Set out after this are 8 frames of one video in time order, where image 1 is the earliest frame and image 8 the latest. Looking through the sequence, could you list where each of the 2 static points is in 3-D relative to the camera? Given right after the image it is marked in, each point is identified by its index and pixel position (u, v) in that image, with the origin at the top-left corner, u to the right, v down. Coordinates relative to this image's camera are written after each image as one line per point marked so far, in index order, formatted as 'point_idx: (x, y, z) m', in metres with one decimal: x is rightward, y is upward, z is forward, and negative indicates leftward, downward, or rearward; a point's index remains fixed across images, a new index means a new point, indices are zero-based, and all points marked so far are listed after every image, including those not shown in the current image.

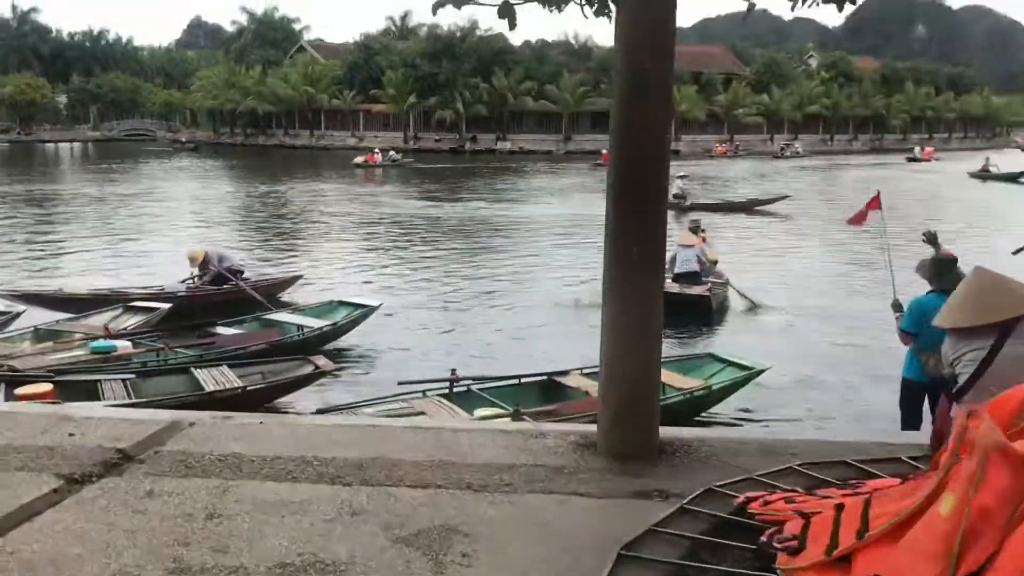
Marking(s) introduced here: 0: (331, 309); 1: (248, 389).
0: (-1.9, -0.2, +10.2) m
1: (-1.9, -0.7, +6.9) m
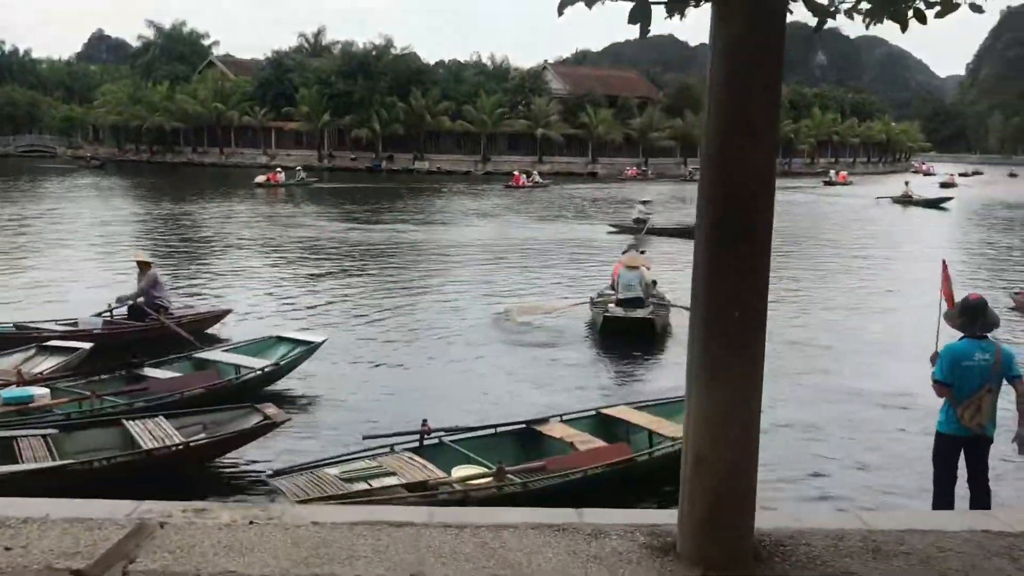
0: (-2.3, -0.5, +9.3) m
1: (-2.0, -1.0, +6.1) m
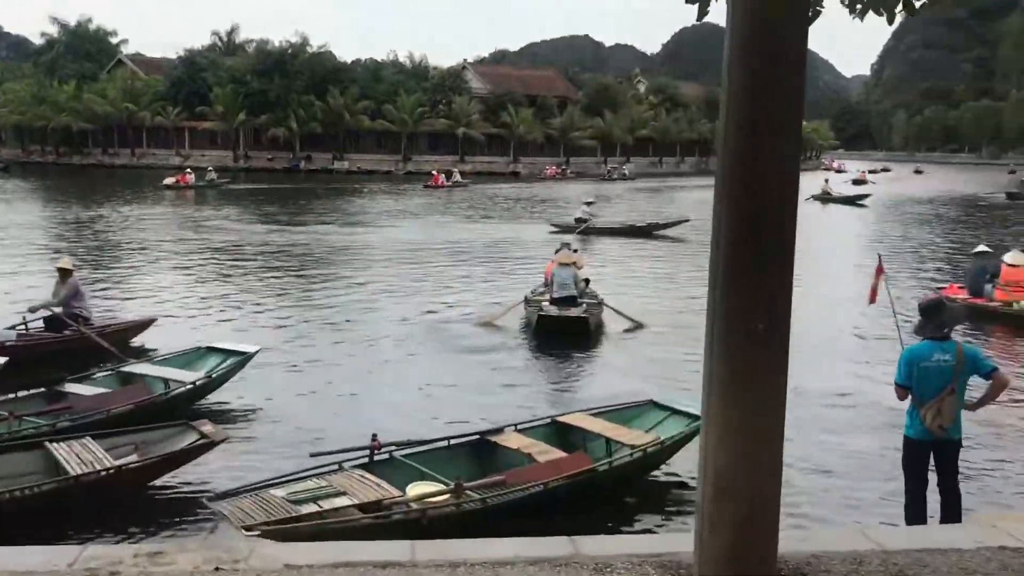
0: (-2.8, -0.6, +8.9) m
1: (-2.2, -1.0, +5.7) m
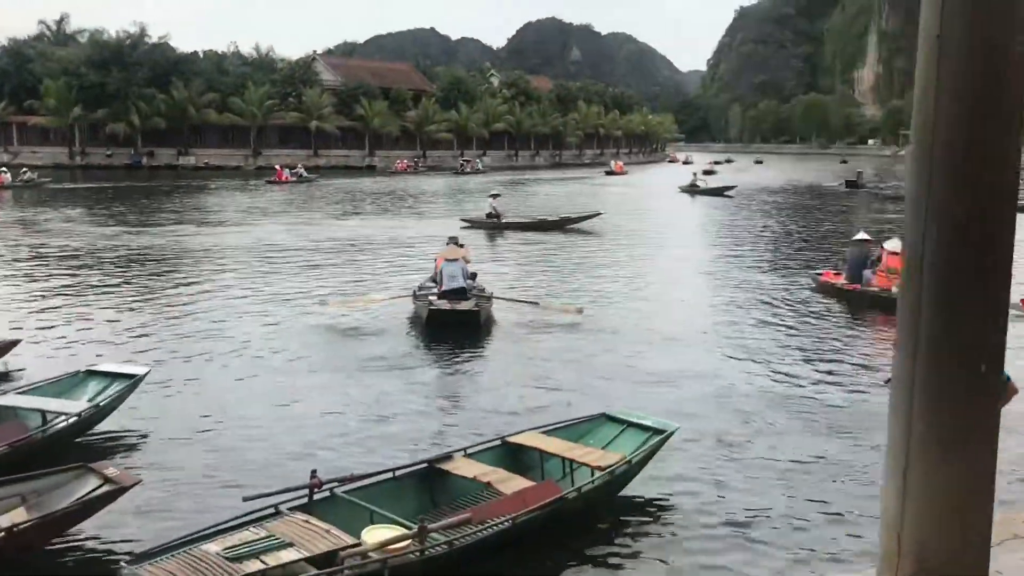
0: (-3.4, -0.7, +7.8) m
1: (-2.4, -1.2, +4.7) m
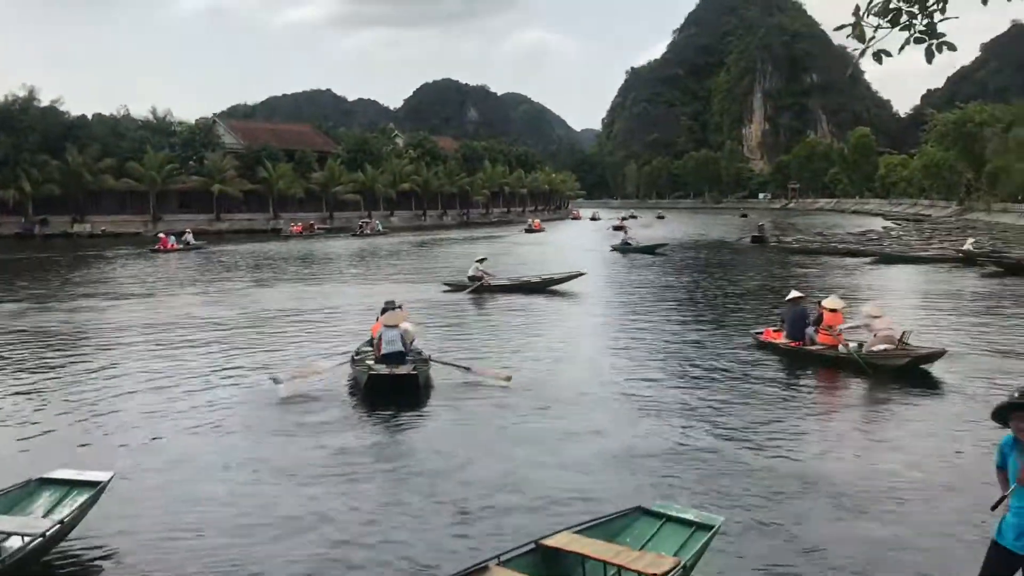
0: (-3.4, -1.4, +6.9) m
1: (-2.0, -1.6, +3.9) m
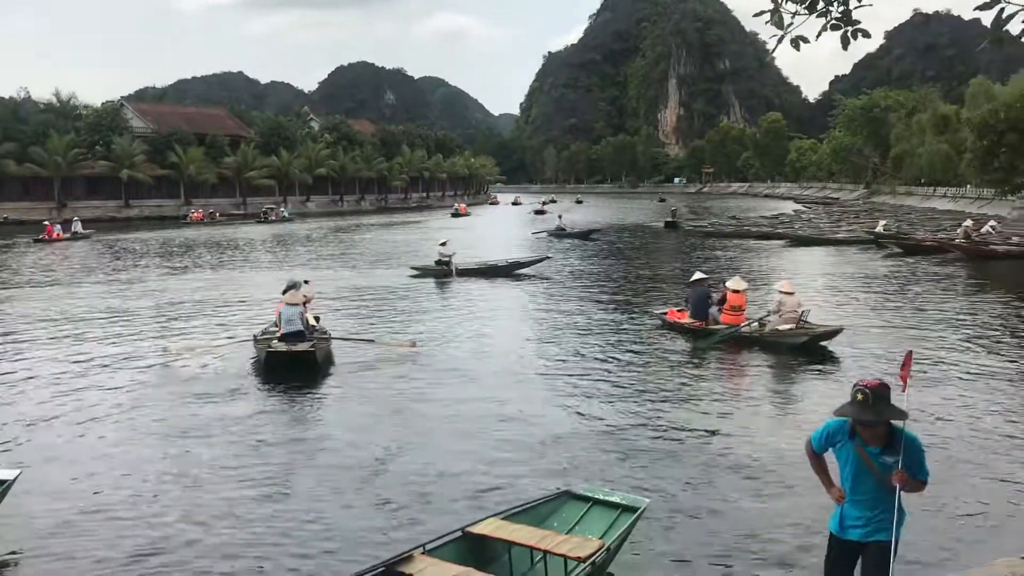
0: (-3.9, -1.4, +6.6) m
1: (-2.3, -1.6, +3.7) m
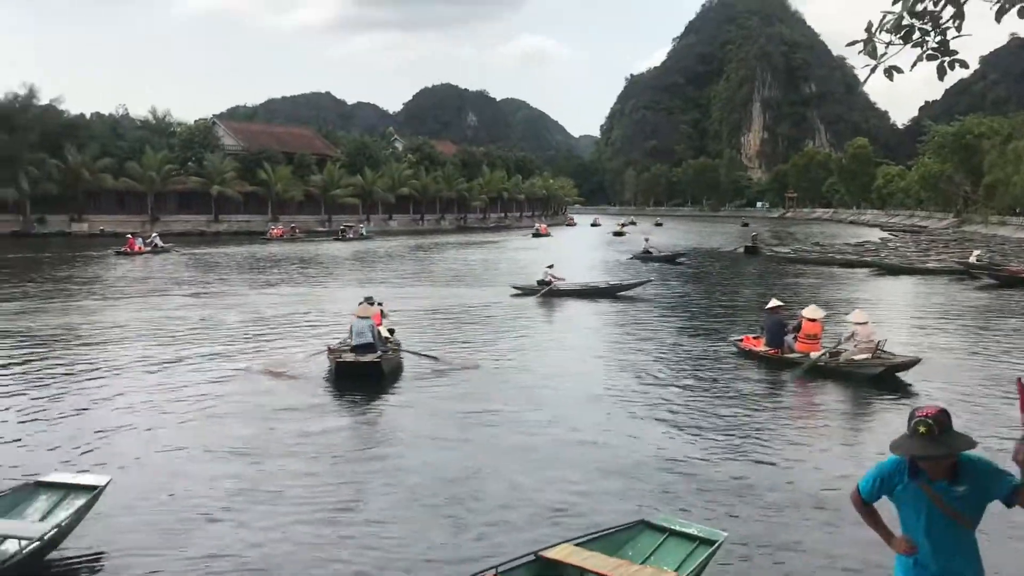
0: (-3.4, -1.4, +6.9) m
1: (-2.0, -1.7, +3.9) m
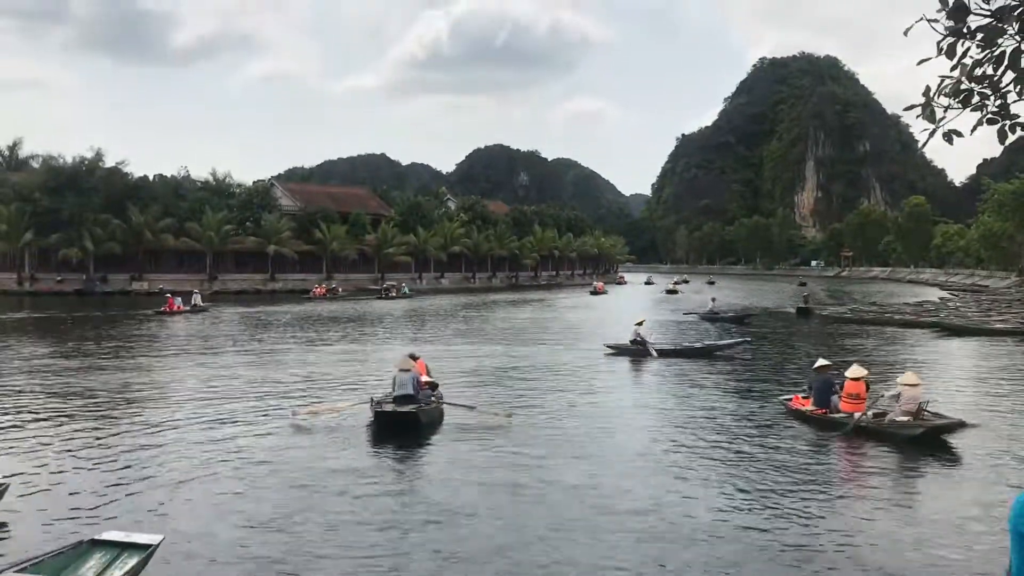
0: (-3.0, -1.9, +6.9) m
1: (-1.8, -1.9, +3.9) m
